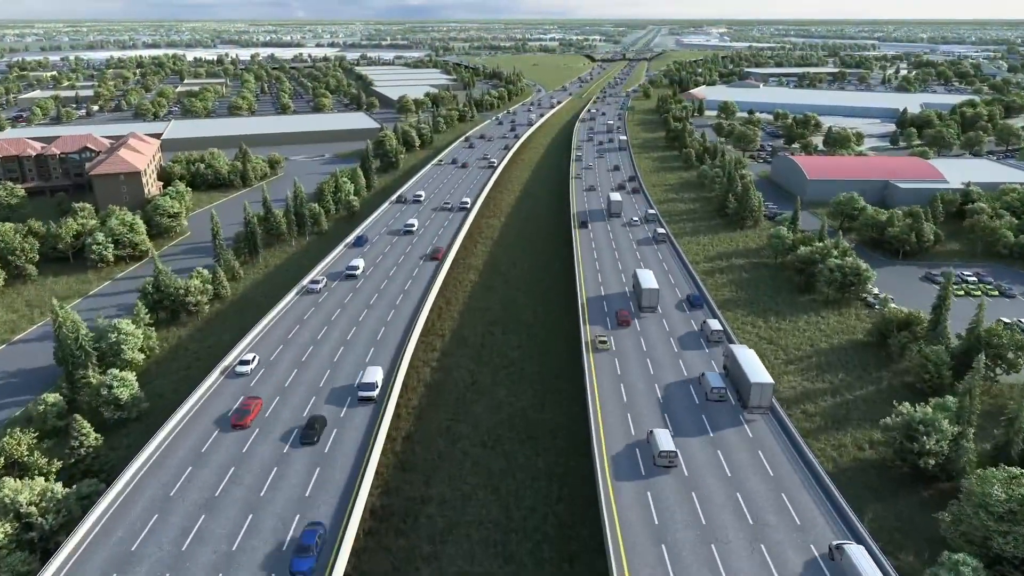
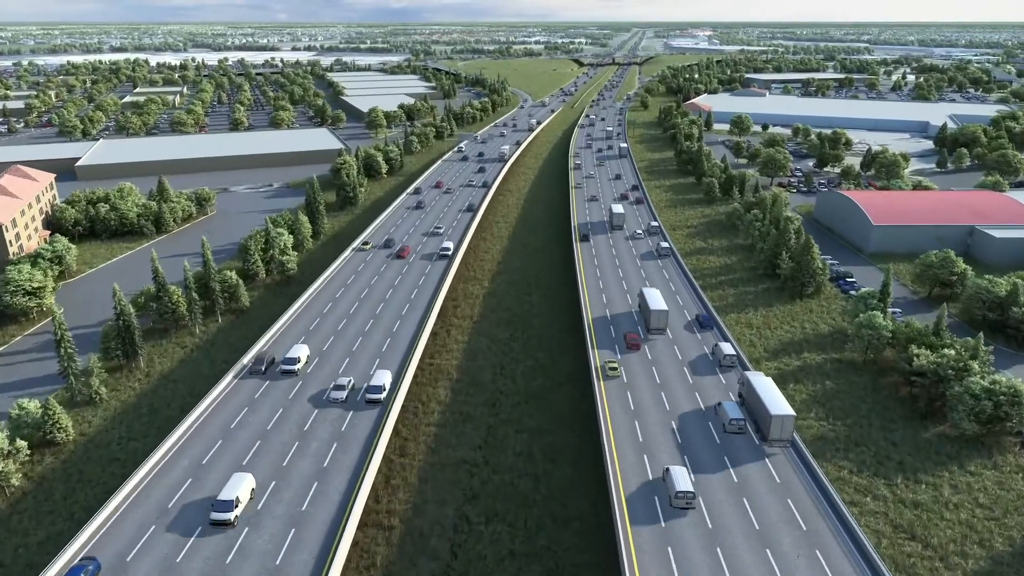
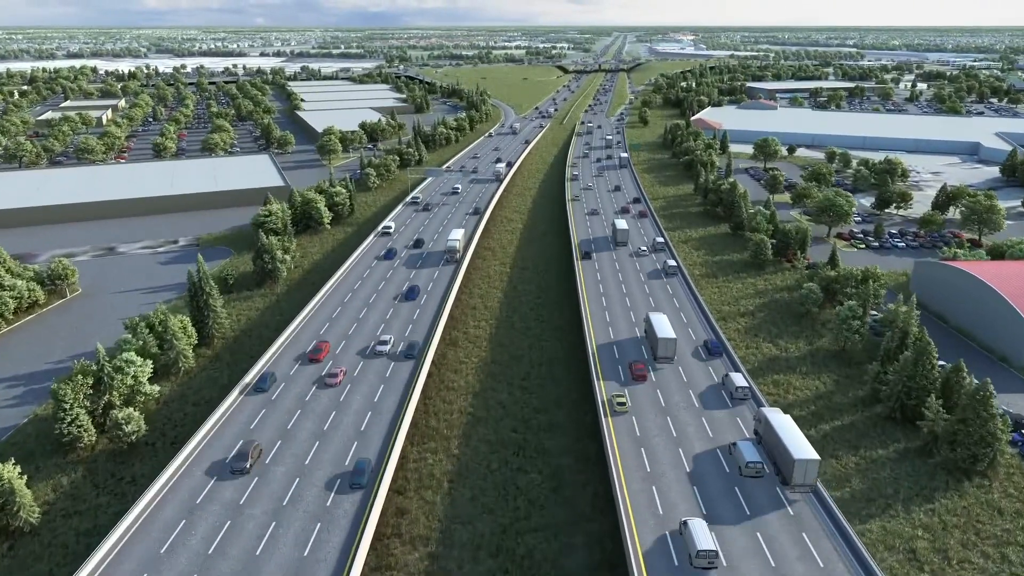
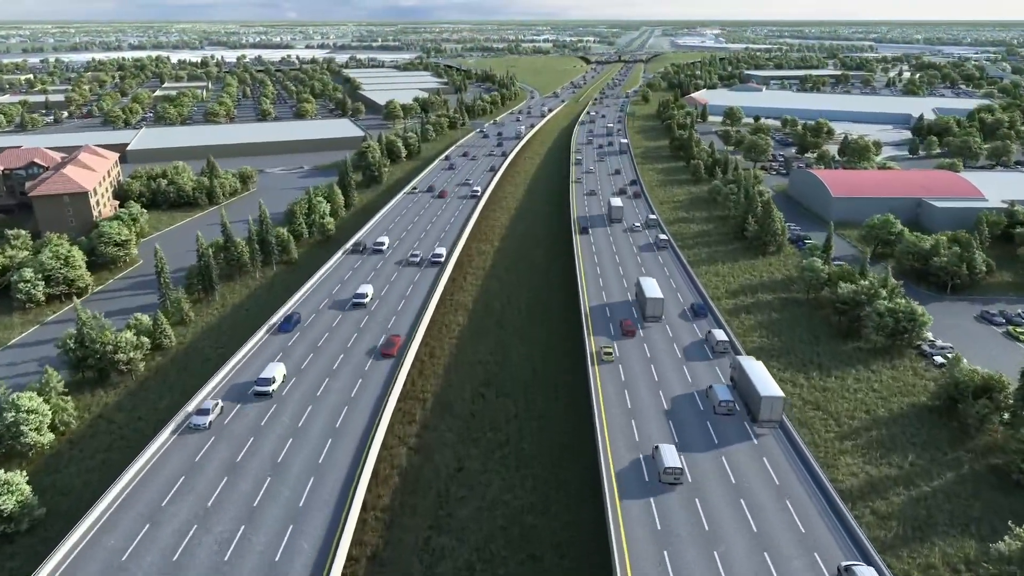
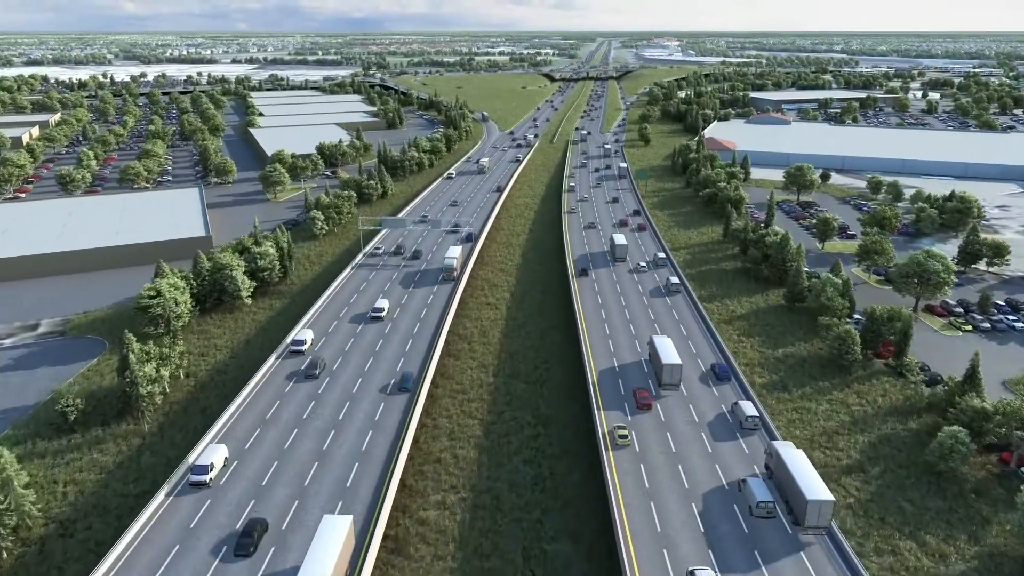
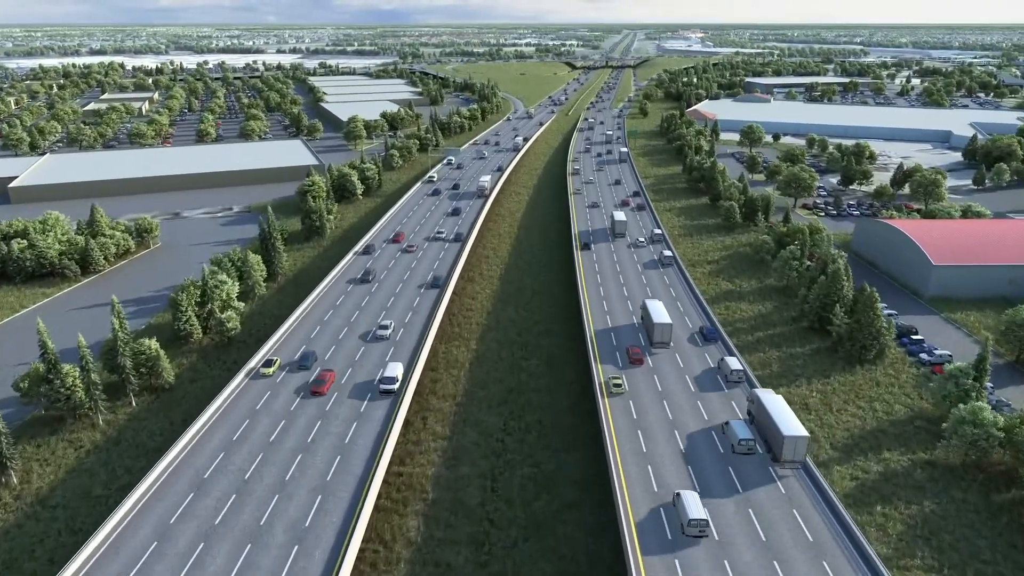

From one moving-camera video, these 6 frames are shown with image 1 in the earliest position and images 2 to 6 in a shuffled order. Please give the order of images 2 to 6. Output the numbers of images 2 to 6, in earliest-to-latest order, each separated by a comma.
4, 2, 6, 3, 5
